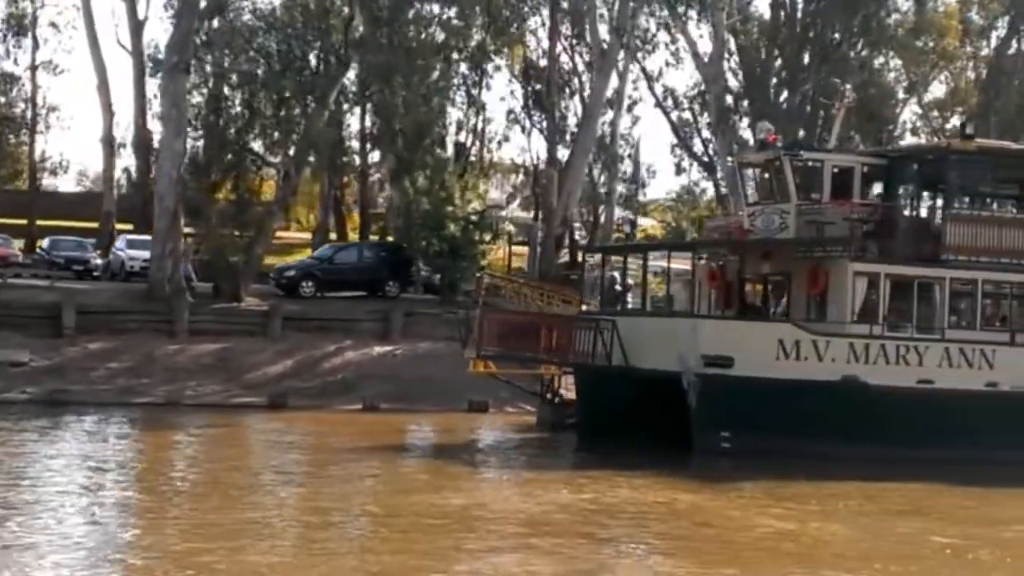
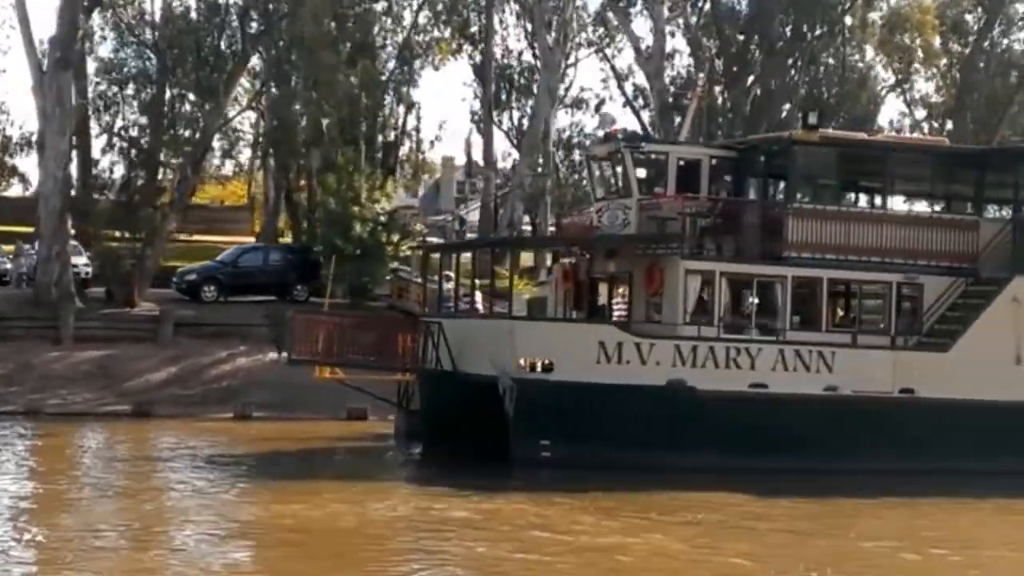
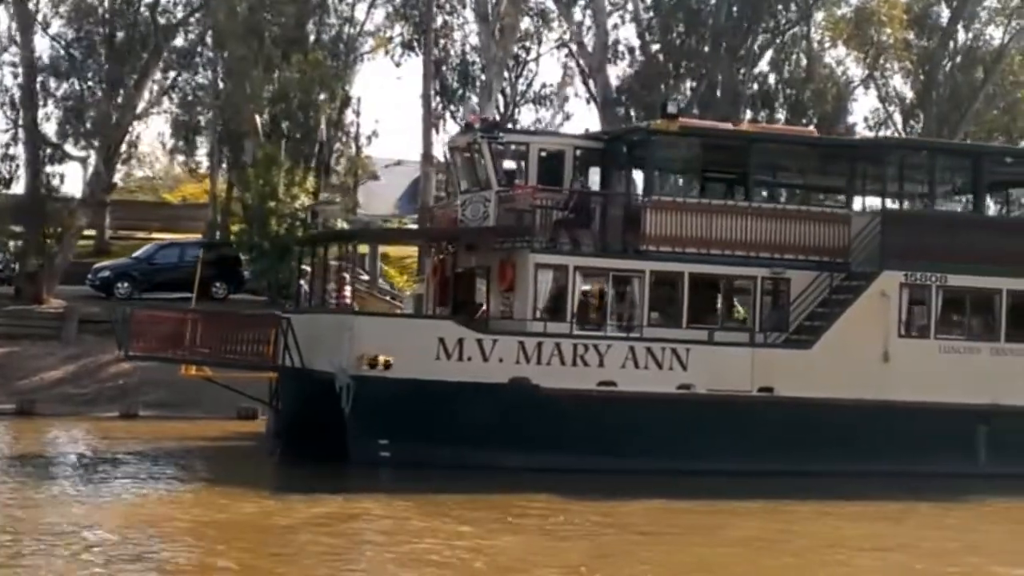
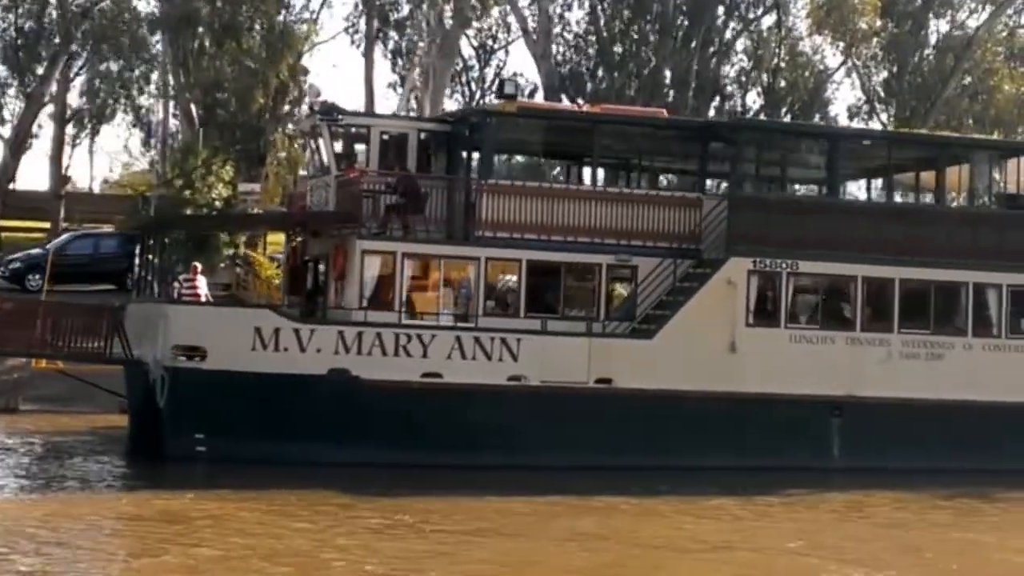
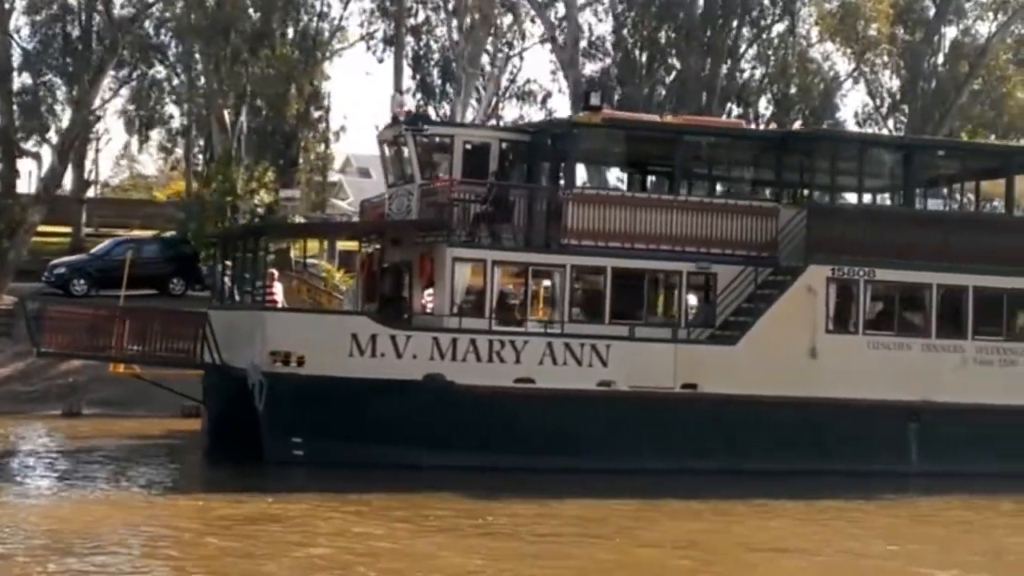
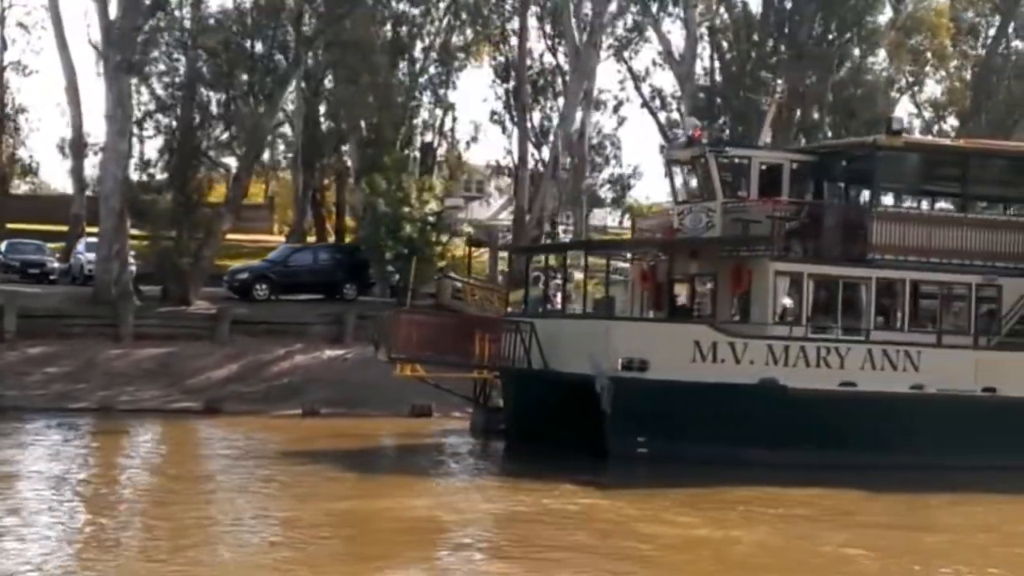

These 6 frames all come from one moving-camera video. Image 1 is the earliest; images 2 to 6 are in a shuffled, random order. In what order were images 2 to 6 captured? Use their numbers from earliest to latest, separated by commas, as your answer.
6, 2, 3, 5, 4
